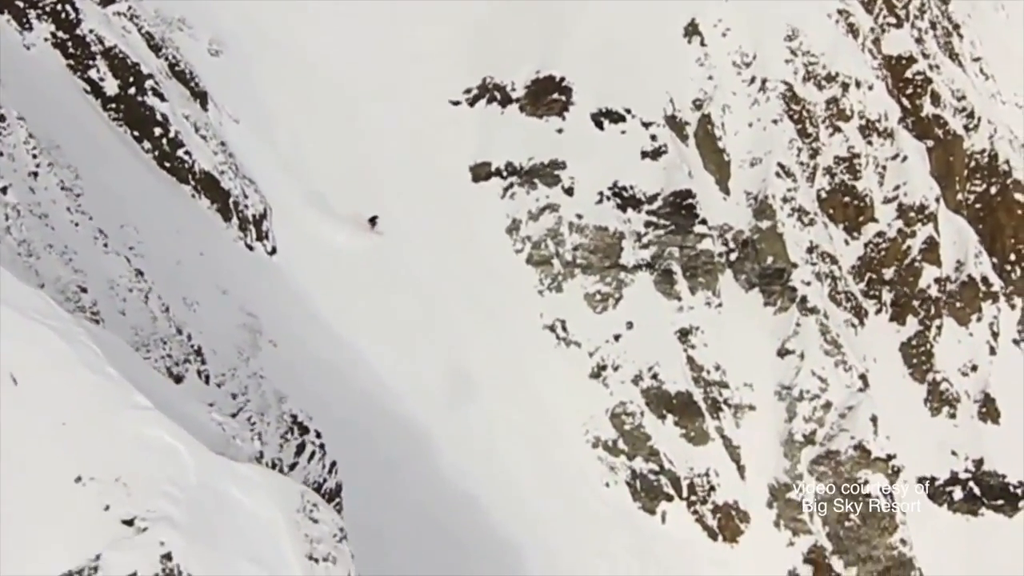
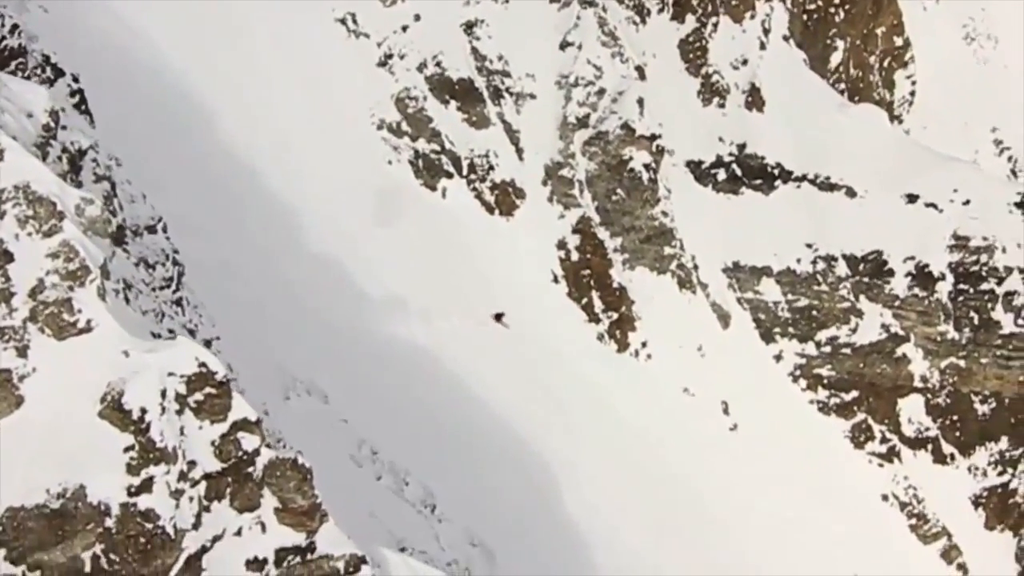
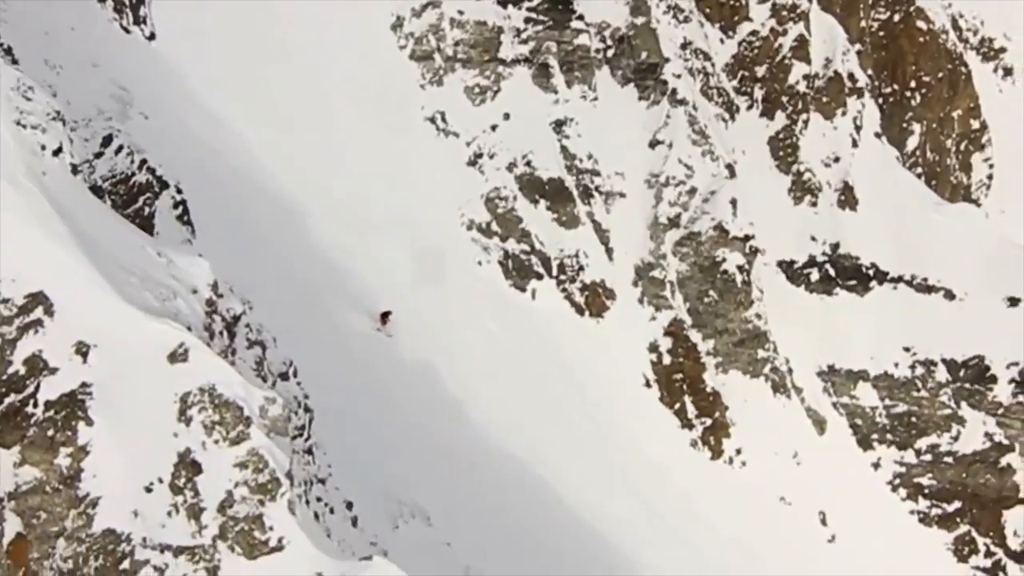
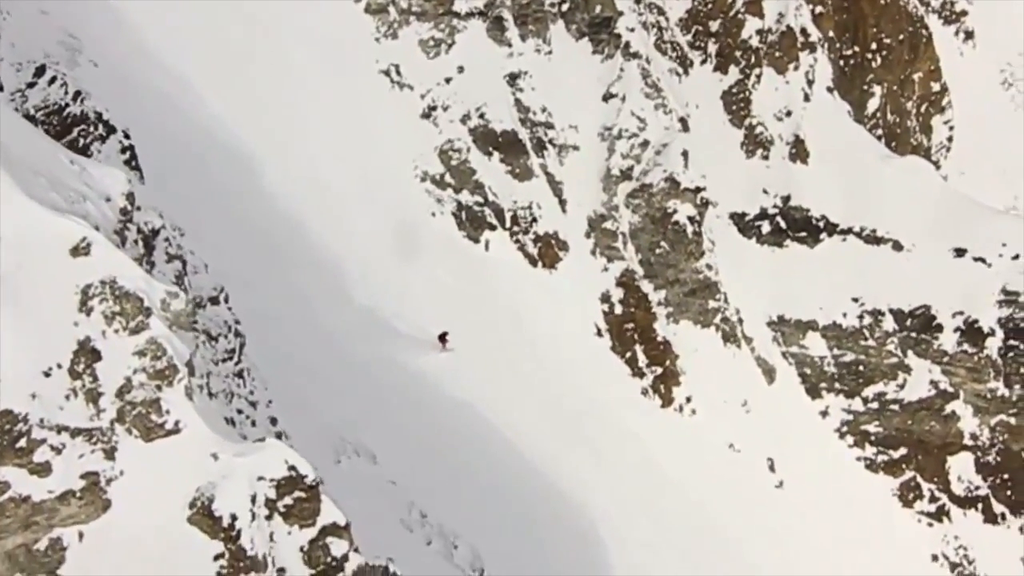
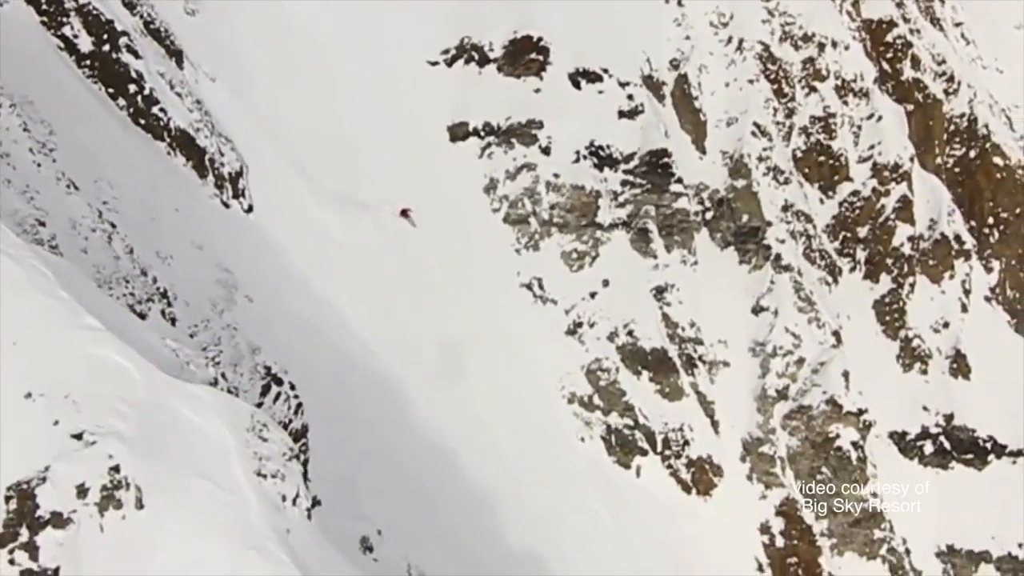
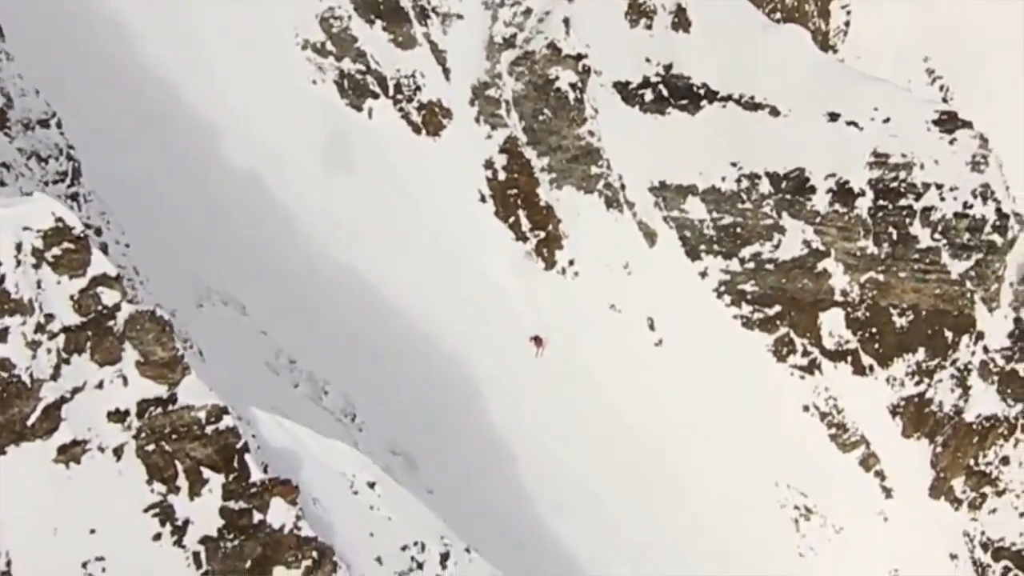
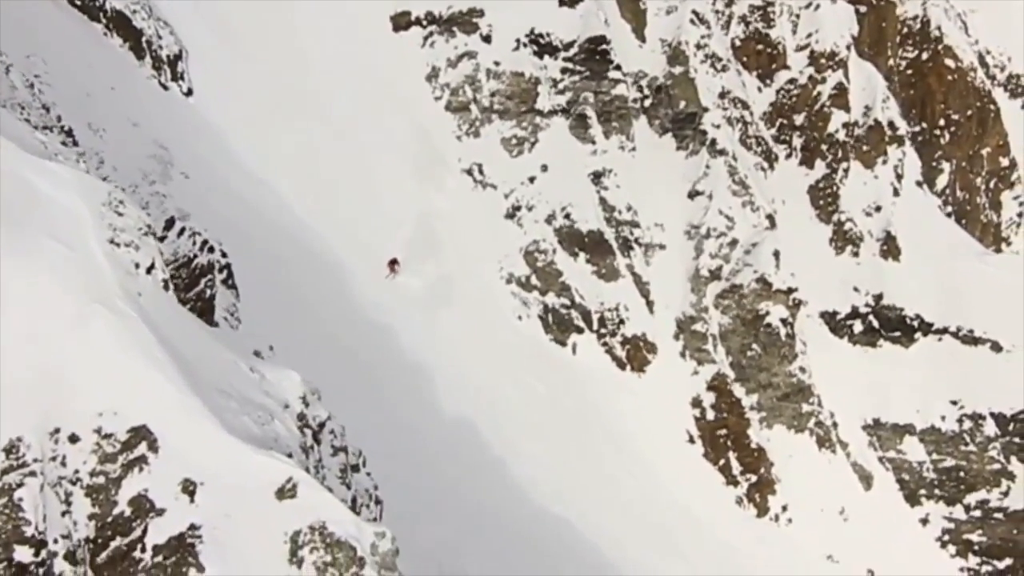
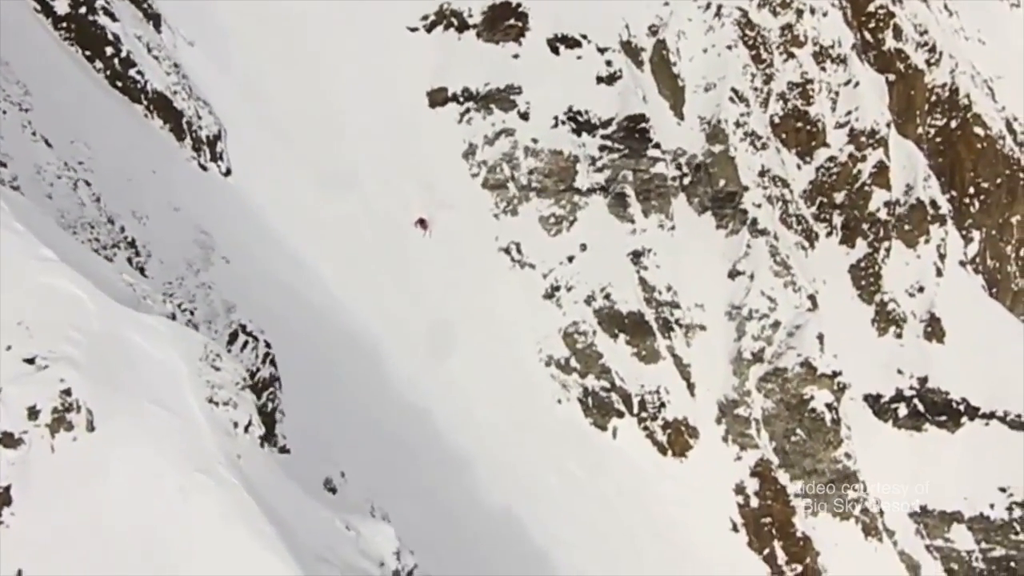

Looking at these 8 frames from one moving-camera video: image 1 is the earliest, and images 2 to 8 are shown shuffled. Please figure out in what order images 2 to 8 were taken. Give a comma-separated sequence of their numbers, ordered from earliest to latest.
5, 8, 7, 3, 4, 2, 6
